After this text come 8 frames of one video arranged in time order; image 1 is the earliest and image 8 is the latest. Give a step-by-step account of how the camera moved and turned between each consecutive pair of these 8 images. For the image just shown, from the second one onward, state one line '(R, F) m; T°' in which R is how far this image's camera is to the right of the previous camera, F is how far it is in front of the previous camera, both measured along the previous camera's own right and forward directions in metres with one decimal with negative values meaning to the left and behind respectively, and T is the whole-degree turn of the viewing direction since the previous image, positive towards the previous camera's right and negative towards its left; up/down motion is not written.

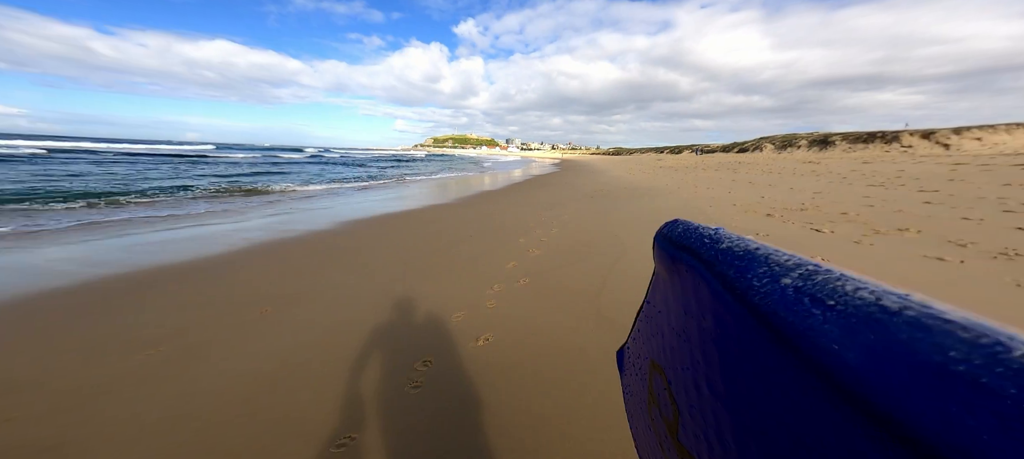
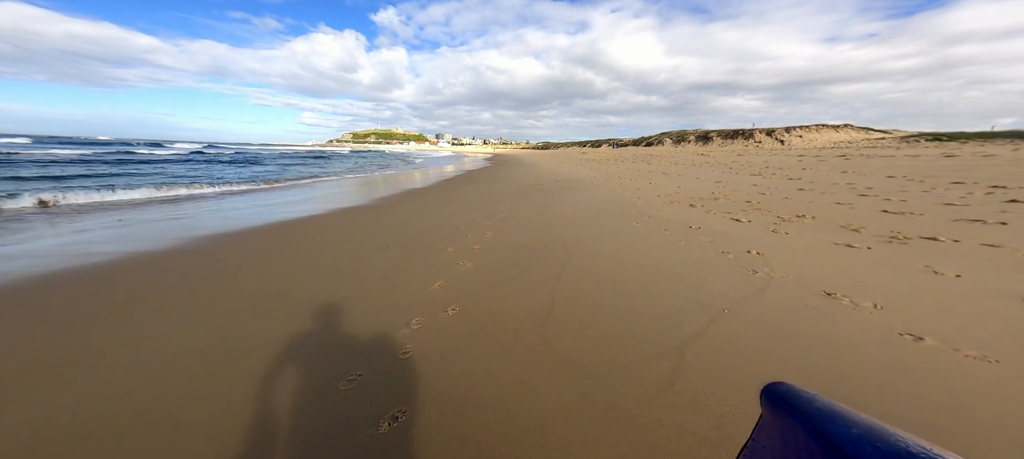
(0.0, +0.2) m; +12°
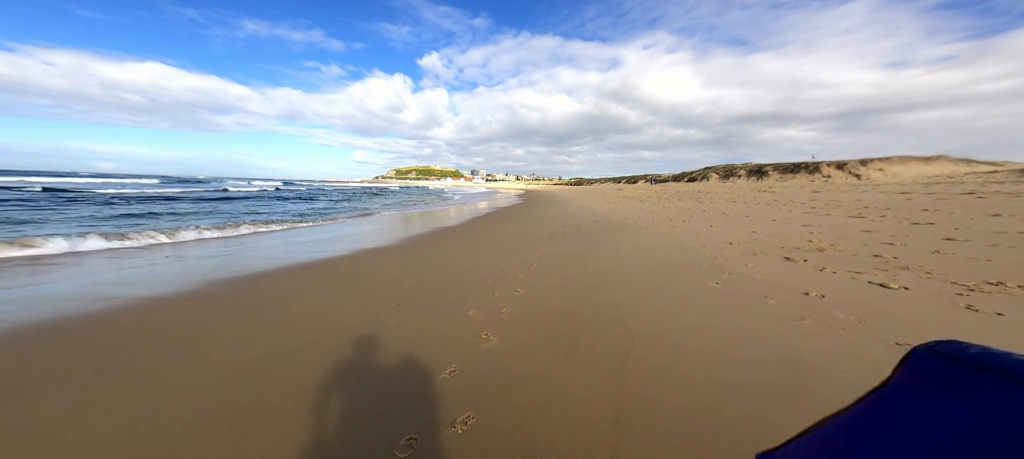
(0.0, +0.4) m; -7°
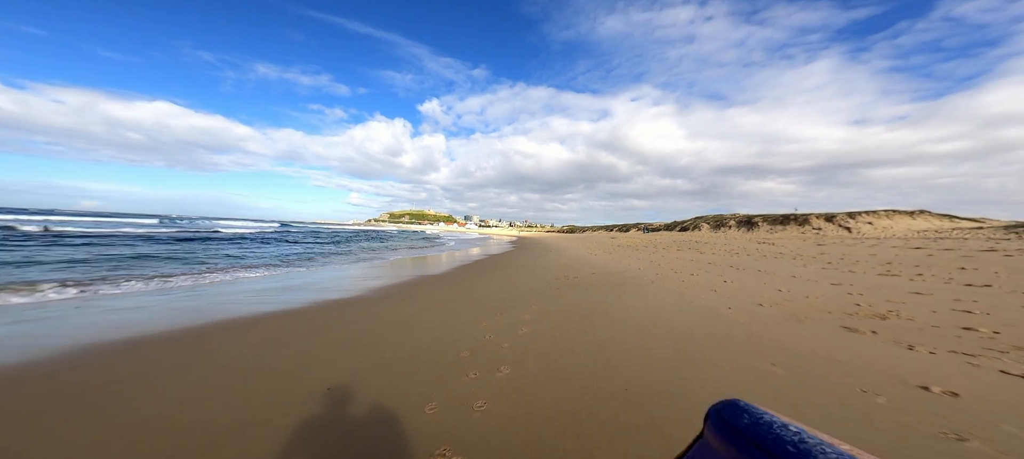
(0.0, +0.4) m; +1°
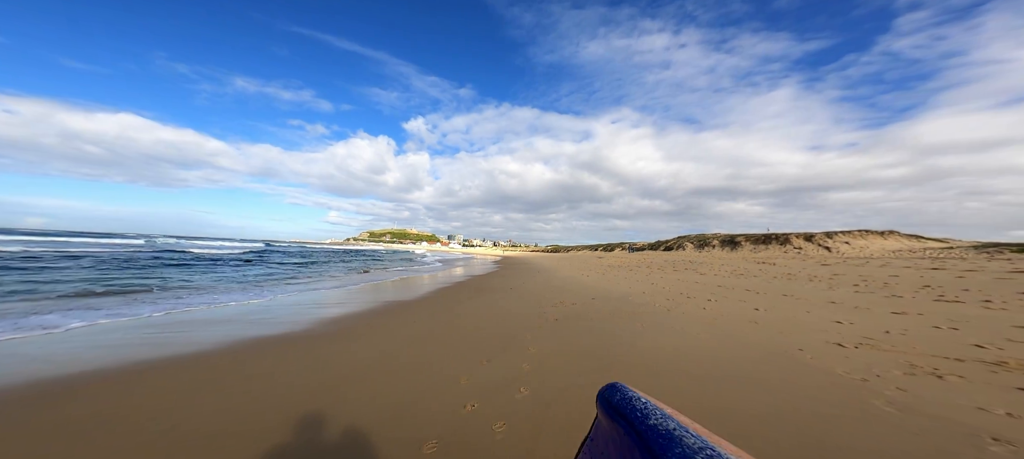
(0.0, +0.5) m; +3°
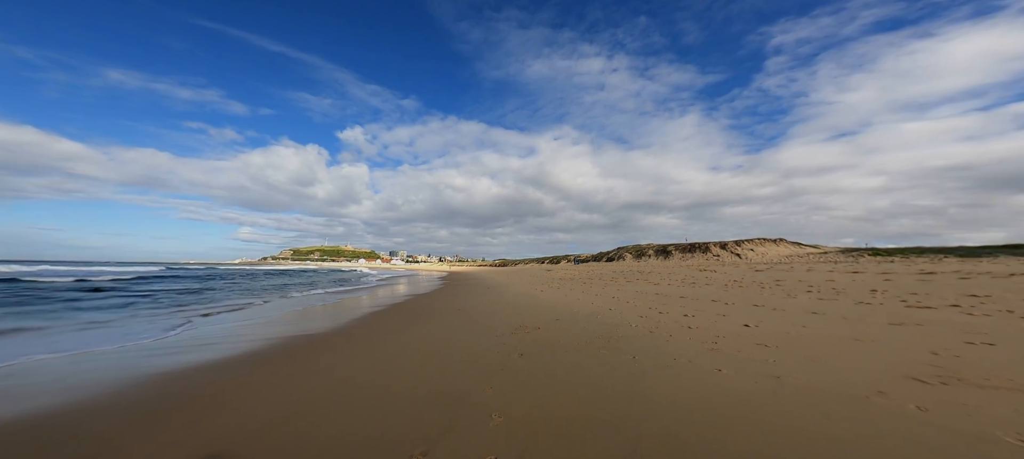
(-0.1, +0.5) m; +10°
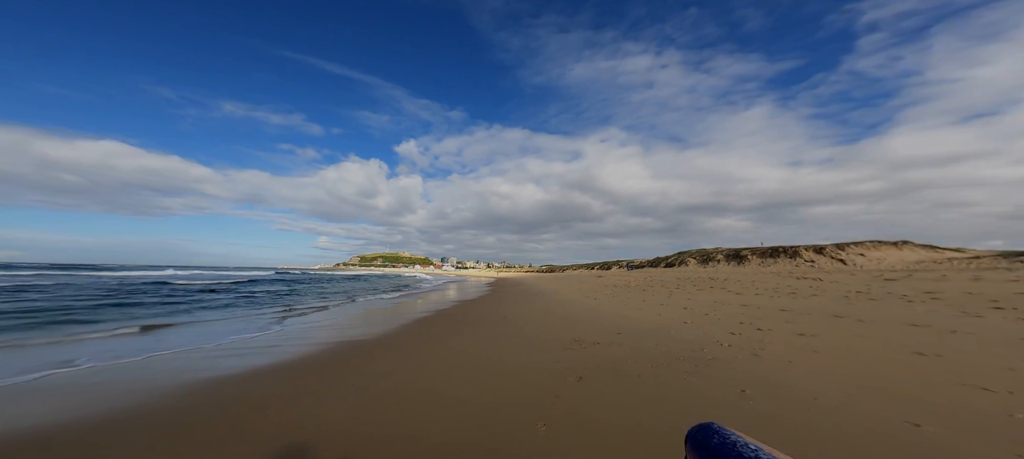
(-0.1, +0.6) m; -8°
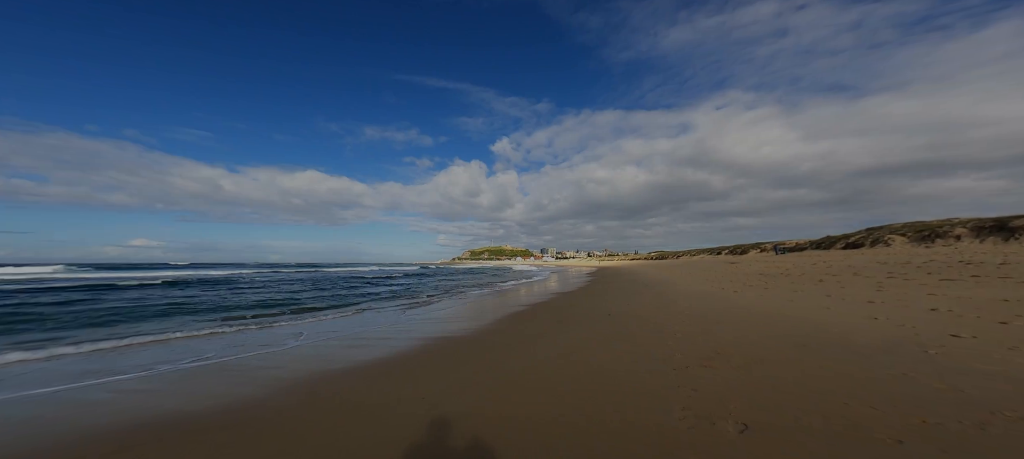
(-0.7, +1.8) m; -17°
